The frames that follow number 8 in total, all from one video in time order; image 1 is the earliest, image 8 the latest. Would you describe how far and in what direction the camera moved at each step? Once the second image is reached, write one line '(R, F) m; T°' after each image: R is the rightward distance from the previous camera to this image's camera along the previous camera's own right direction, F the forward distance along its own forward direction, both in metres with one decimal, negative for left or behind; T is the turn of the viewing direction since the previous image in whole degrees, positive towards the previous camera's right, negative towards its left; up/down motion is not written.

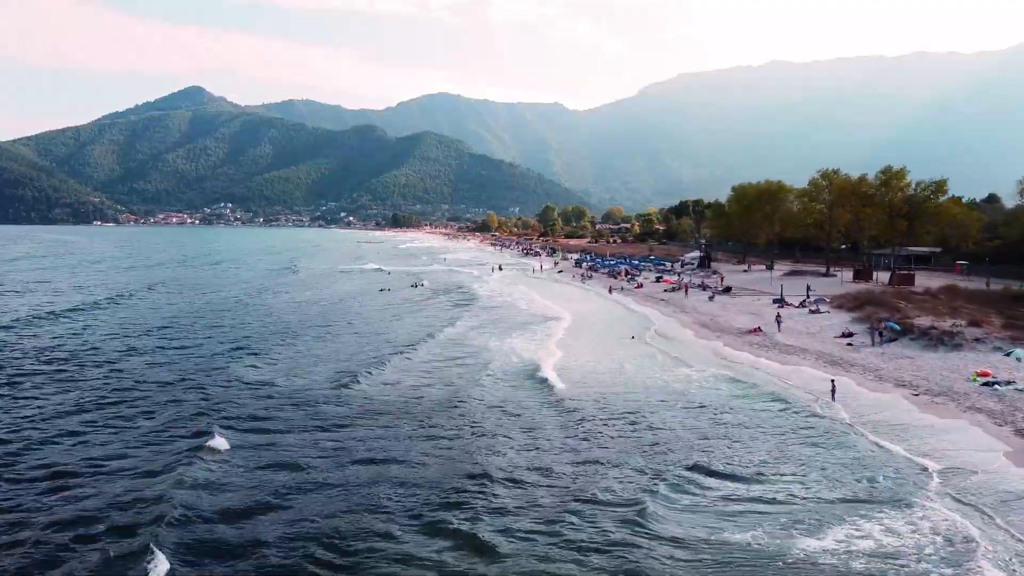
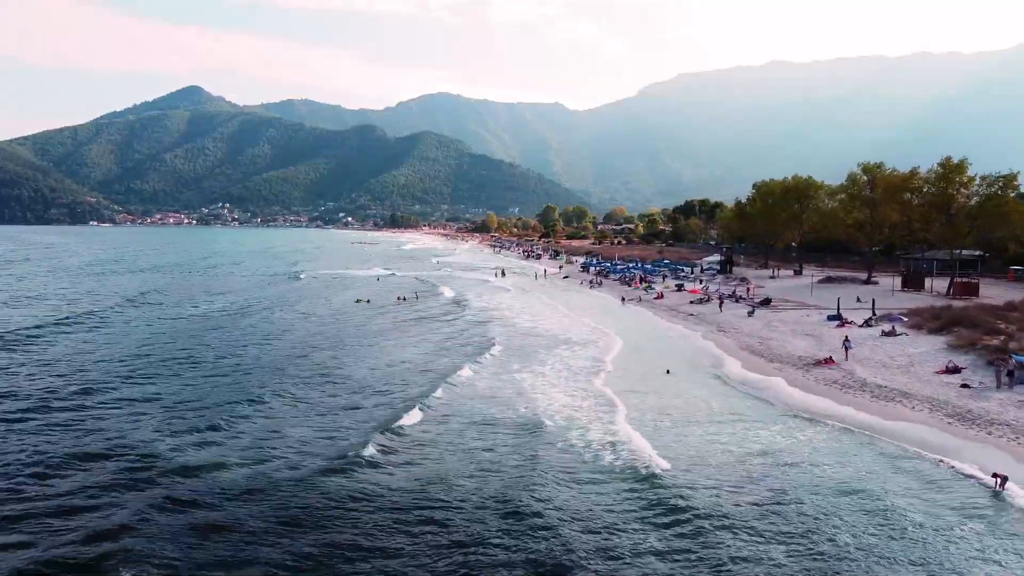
(-0.1, +7.3) m; 0°
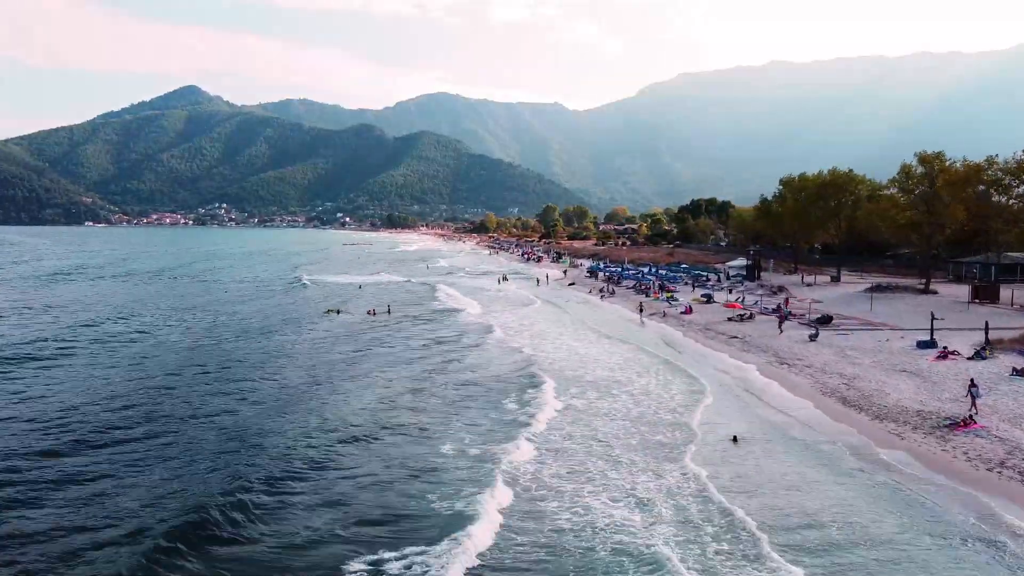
(+0.1, +8.3) m; 0°
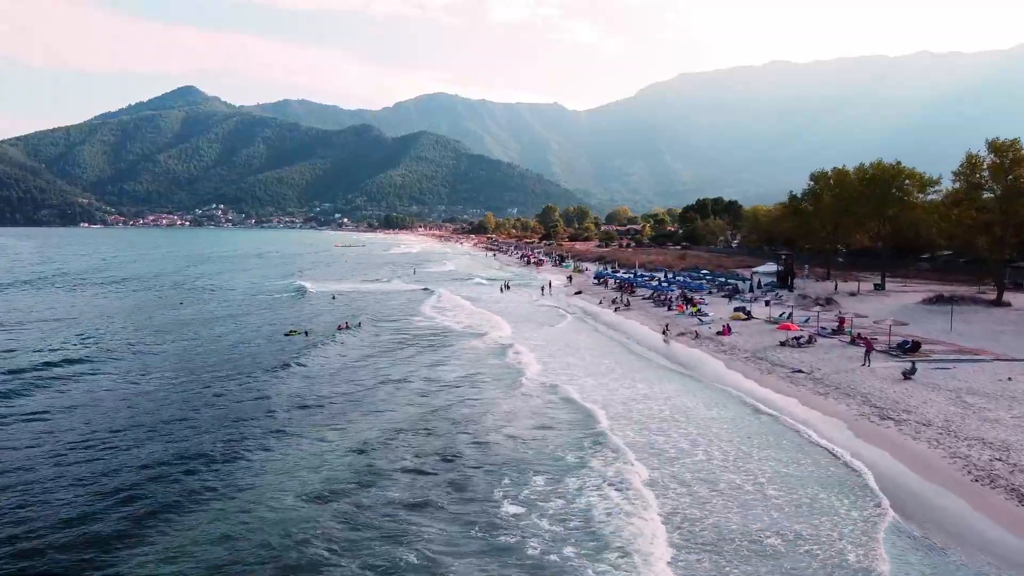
(+0.1, +7.5) m; 0°
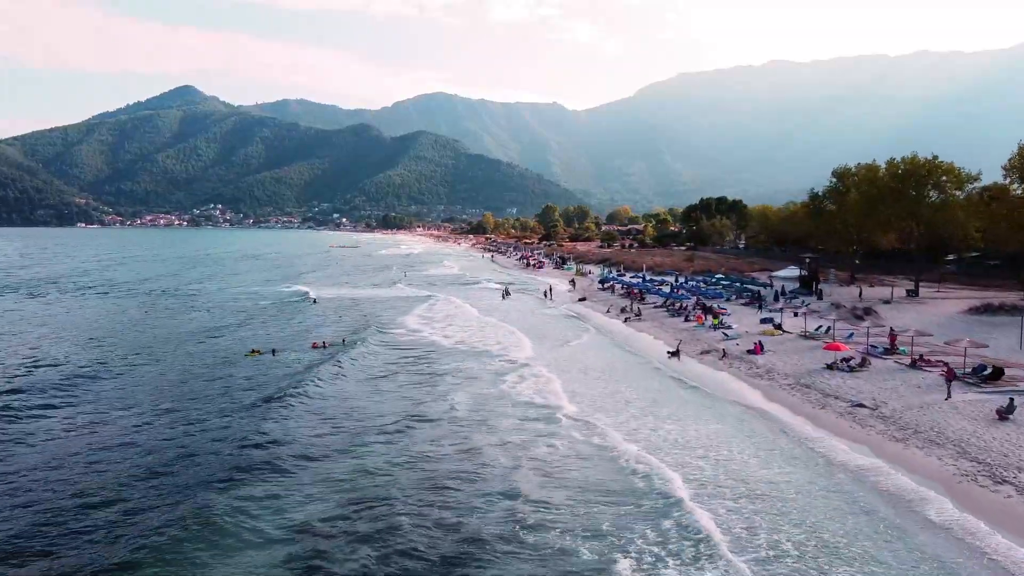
(+0.2, +4.7) m; 0°
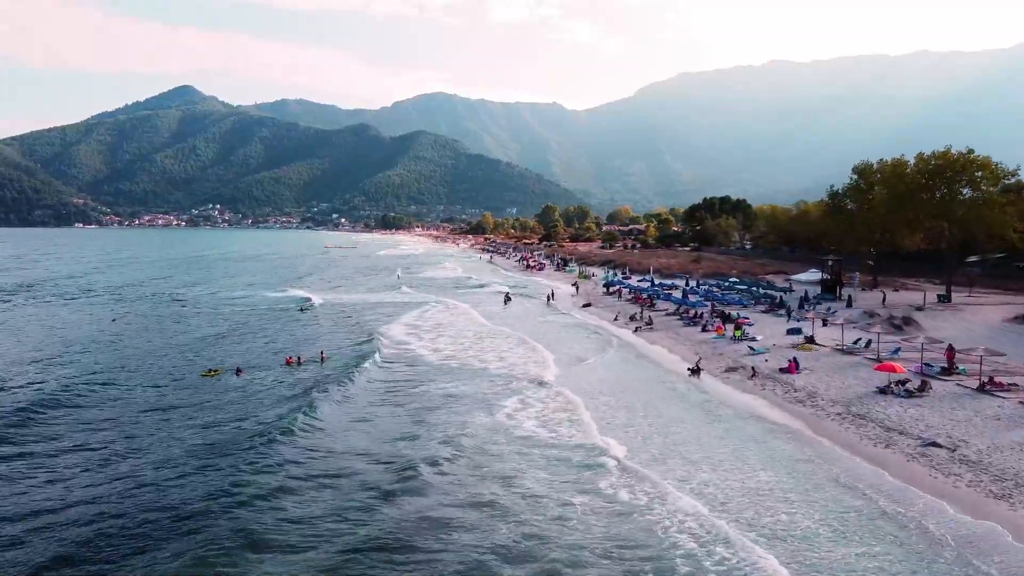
(+0.1, +3.7) m; 0°
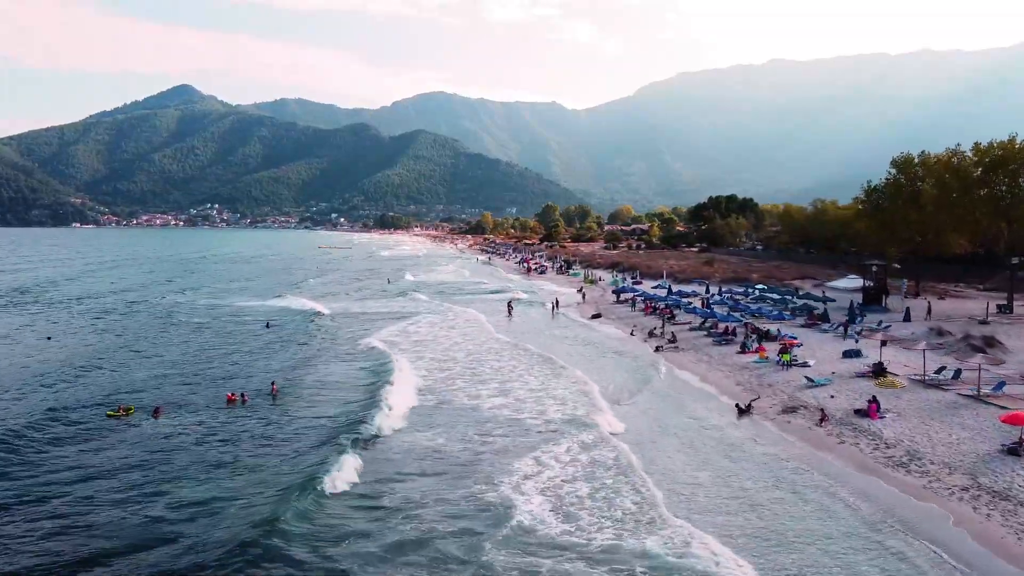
(+0.1, +5.6) m; 0°
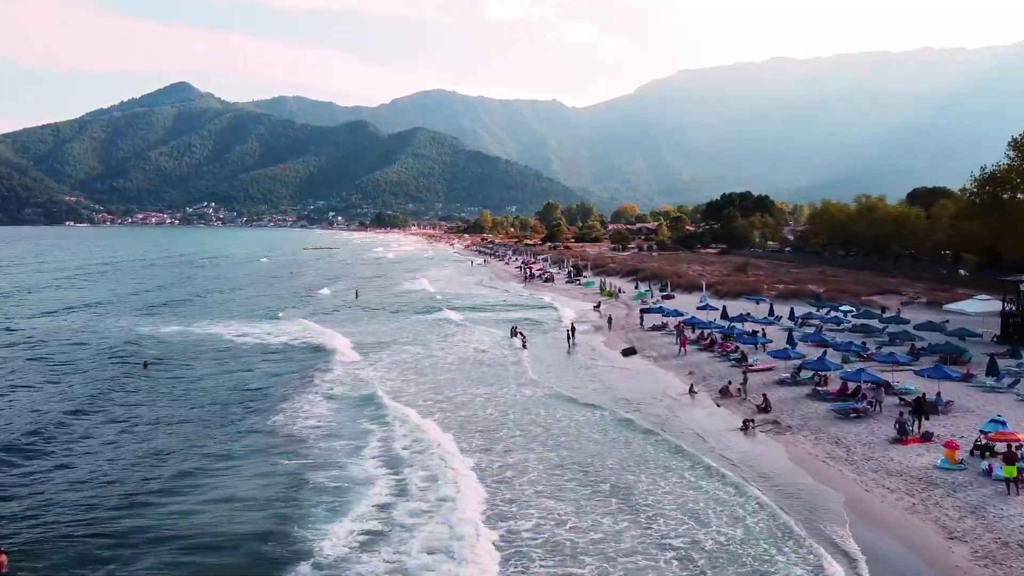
(0.0, +11.6) m; 0°
